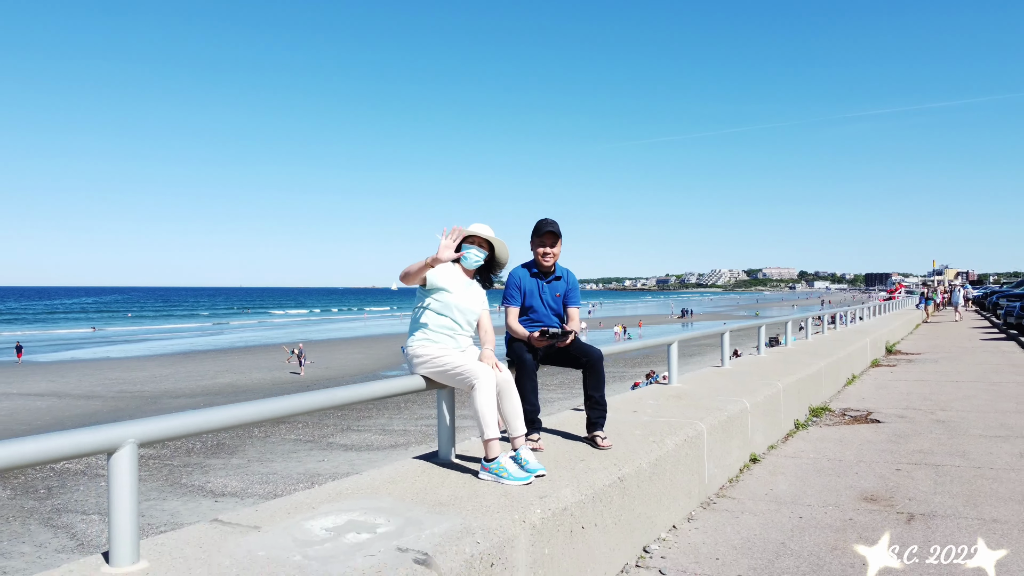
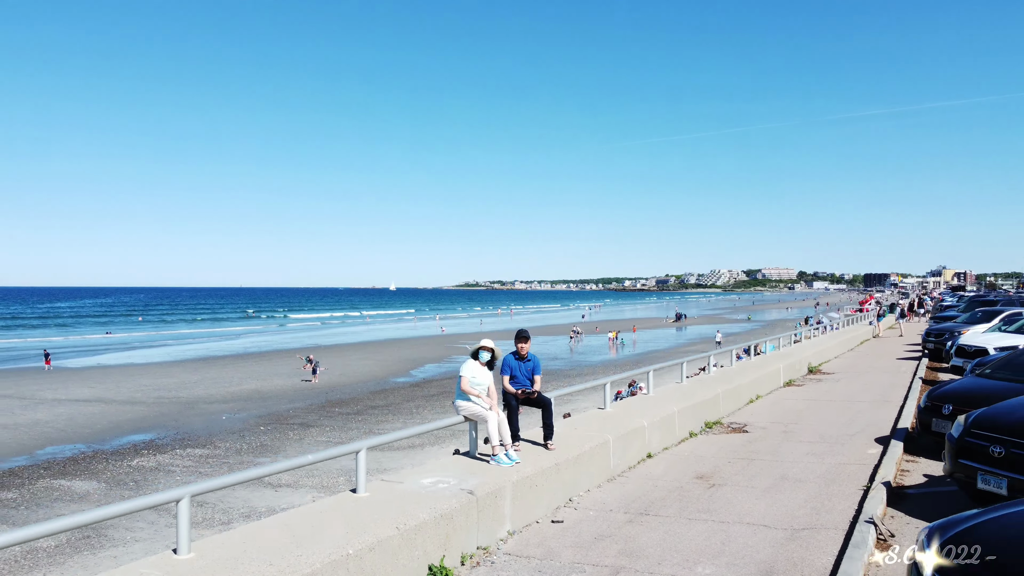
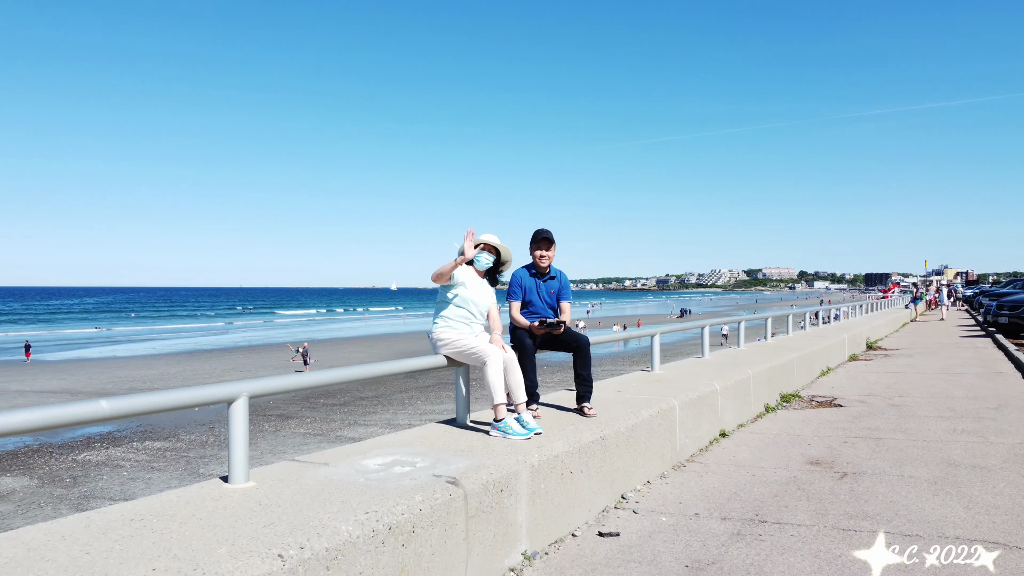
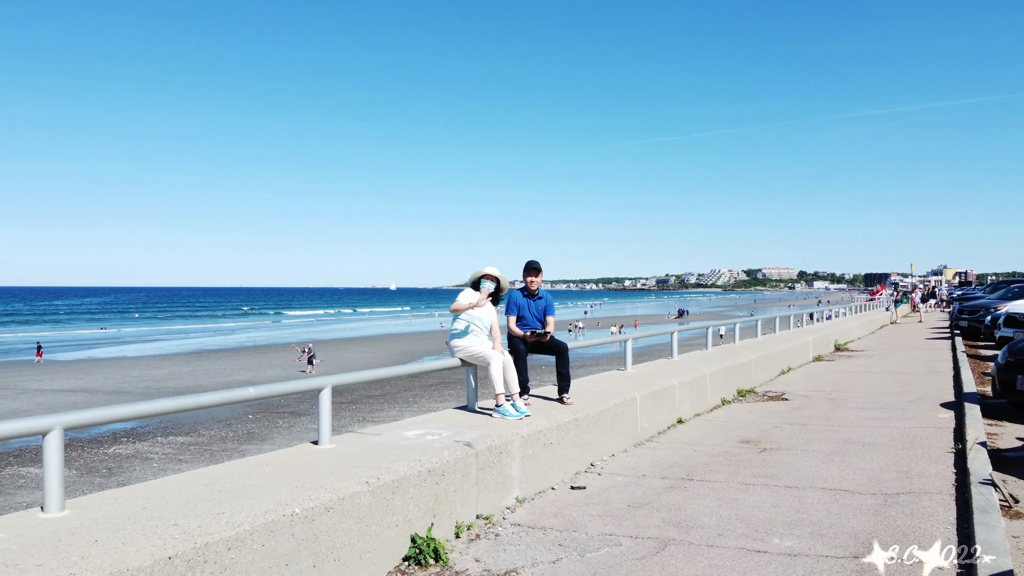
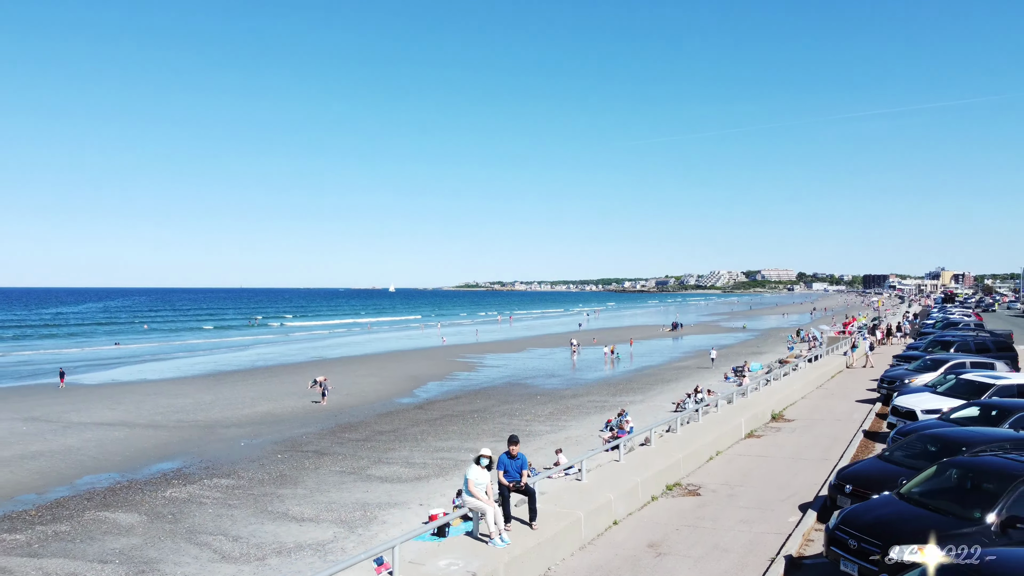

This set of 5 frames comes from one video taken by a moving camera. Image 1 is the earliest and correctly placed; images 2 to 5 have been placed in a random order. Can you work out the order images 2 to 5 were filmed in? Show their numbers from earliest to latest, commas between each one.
3, 4, 2, 5
